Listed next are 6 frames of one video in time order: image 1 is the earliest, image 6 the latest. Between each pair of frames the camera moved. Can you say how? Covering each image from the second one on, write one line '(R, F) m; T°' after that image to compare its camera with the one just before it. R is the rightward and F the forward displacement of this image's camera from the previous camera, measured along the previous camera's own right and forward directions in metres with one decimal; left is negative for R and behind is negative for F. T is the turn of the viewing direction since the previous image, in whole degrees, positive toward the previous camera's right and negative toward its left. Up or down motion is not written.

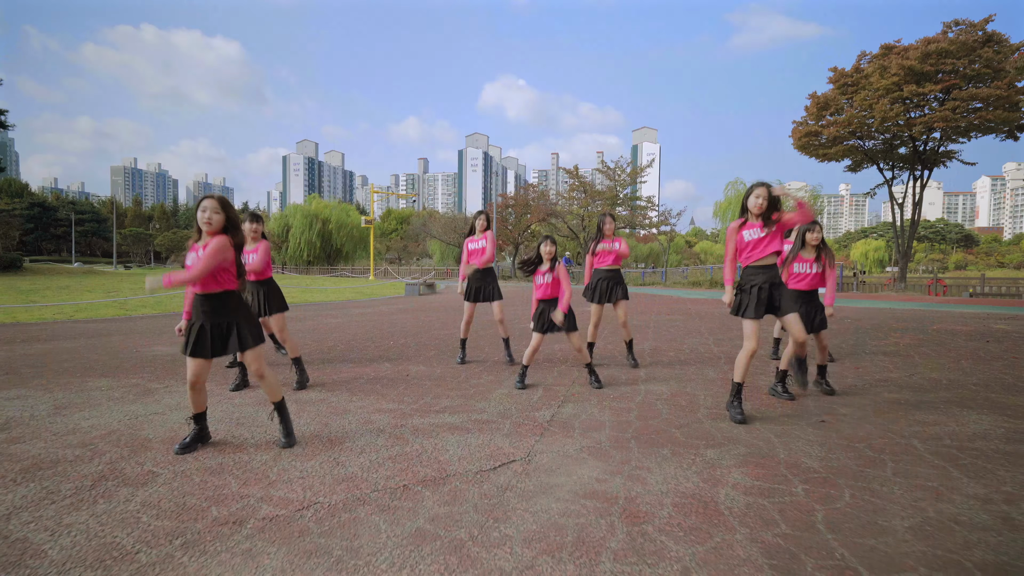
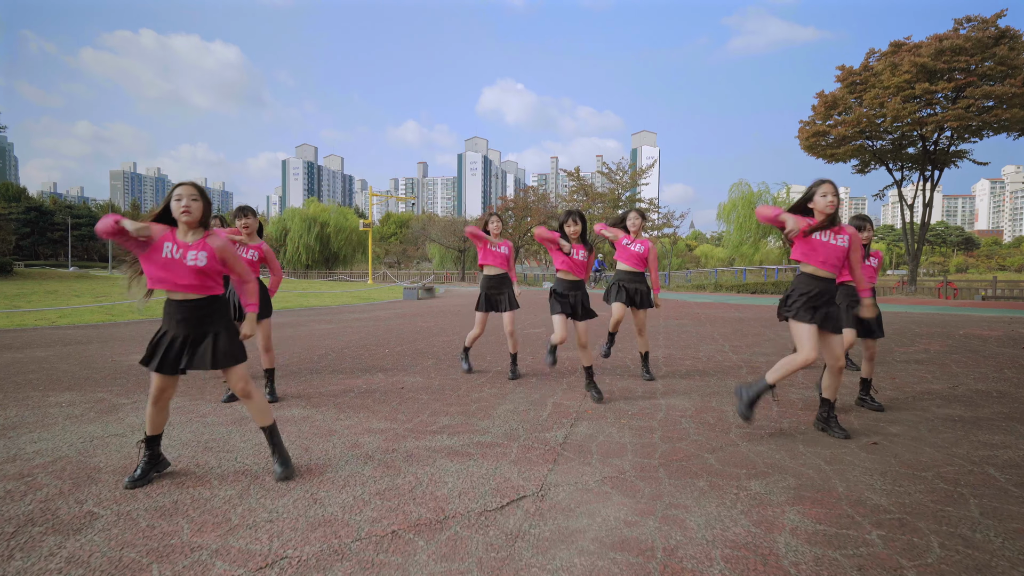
(-0.1, +0.5) m; 0°
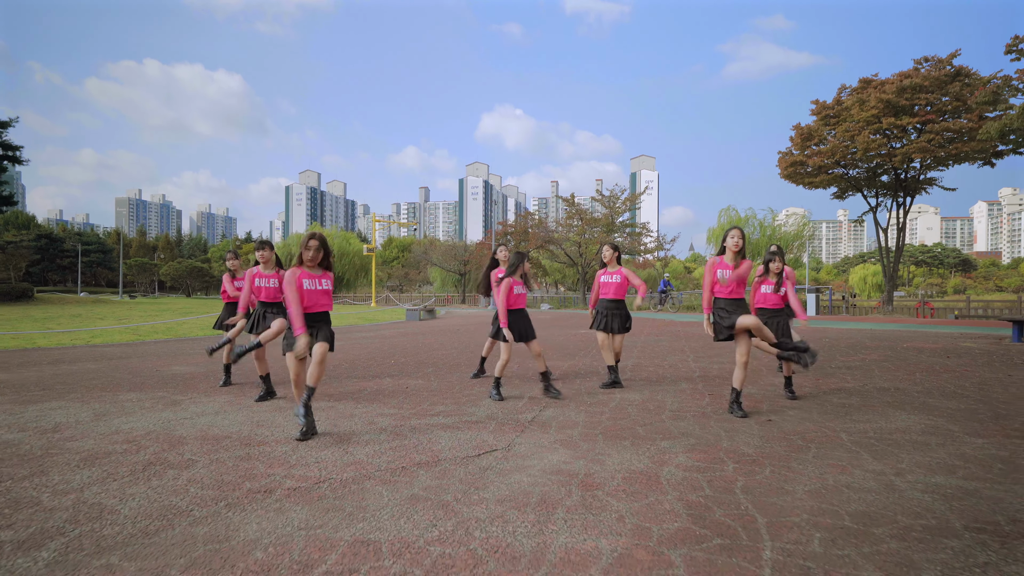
(+0.2, -1.1) m; 0°
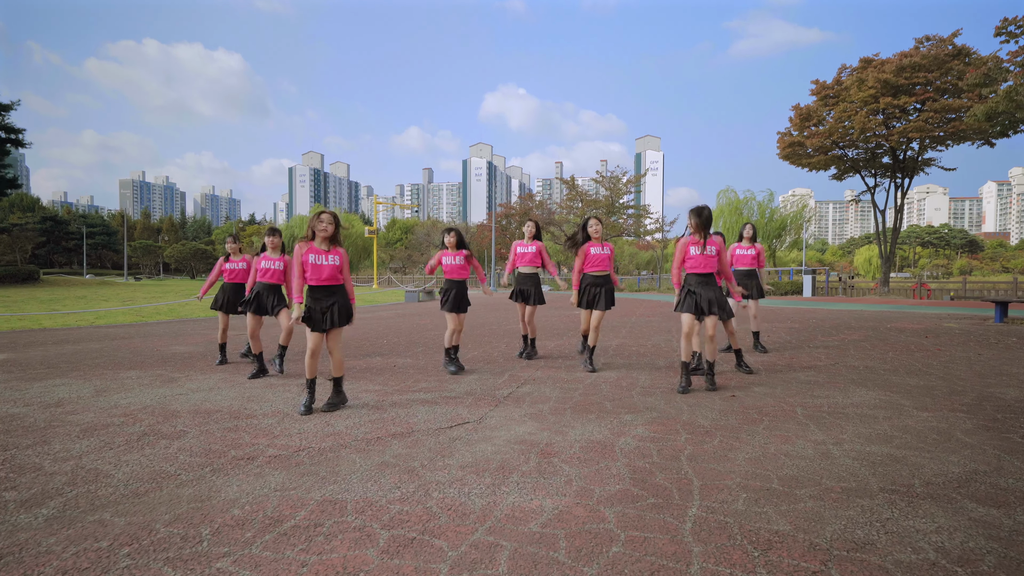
(+0.2, -0.2) m; 0°
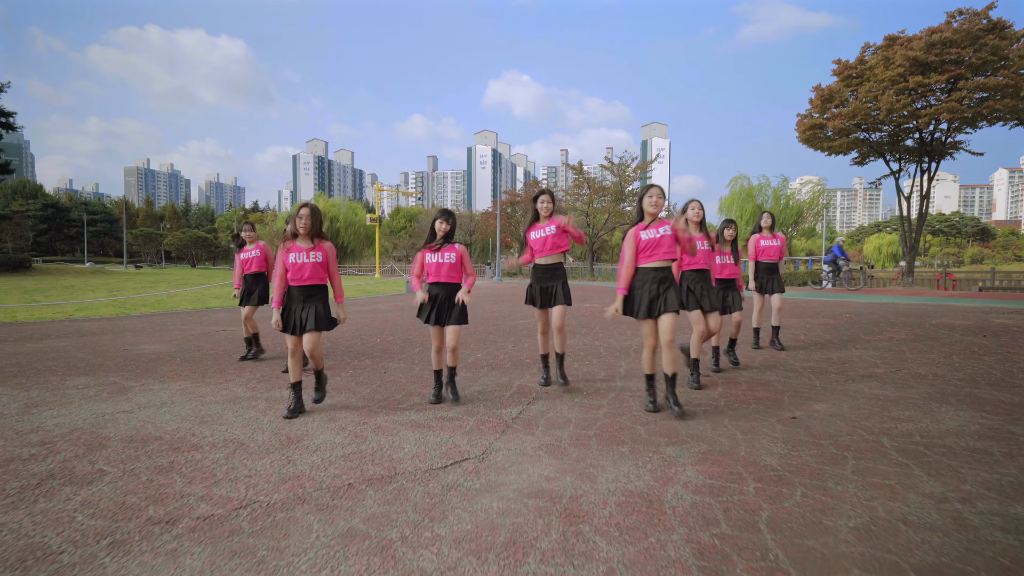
(0.0, +0.9) m; 0°
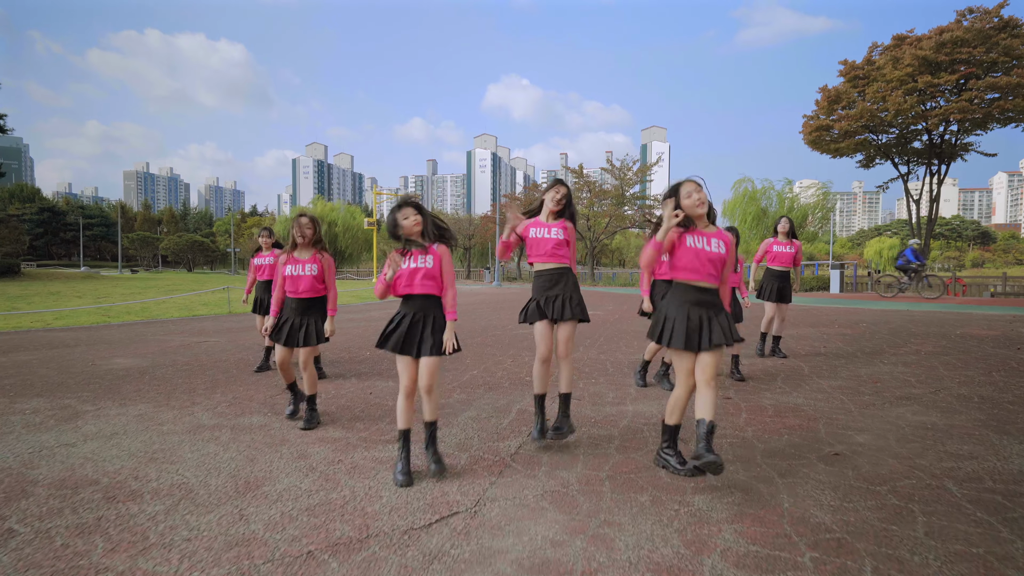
(0.0, +0.5) m; 0°
